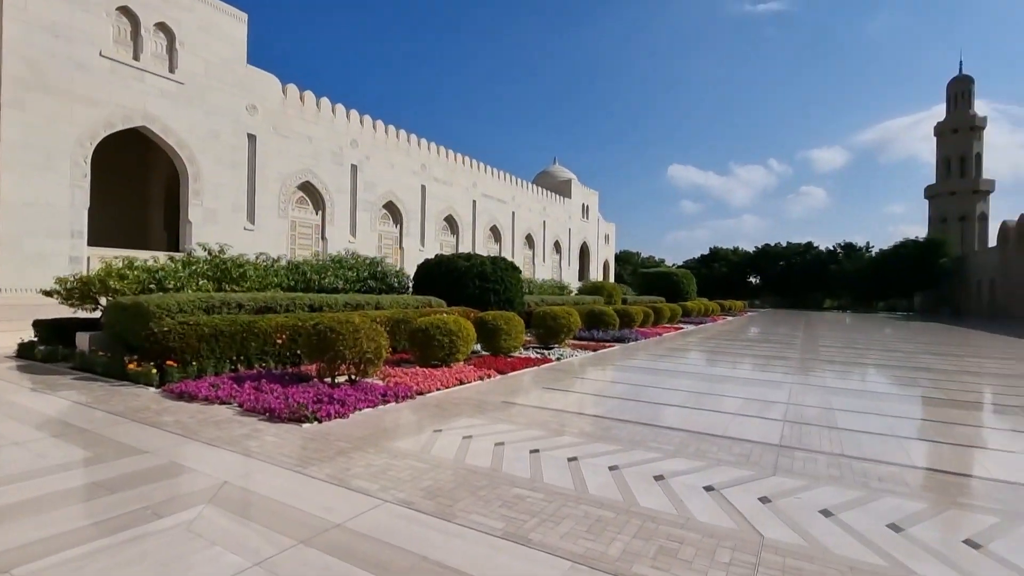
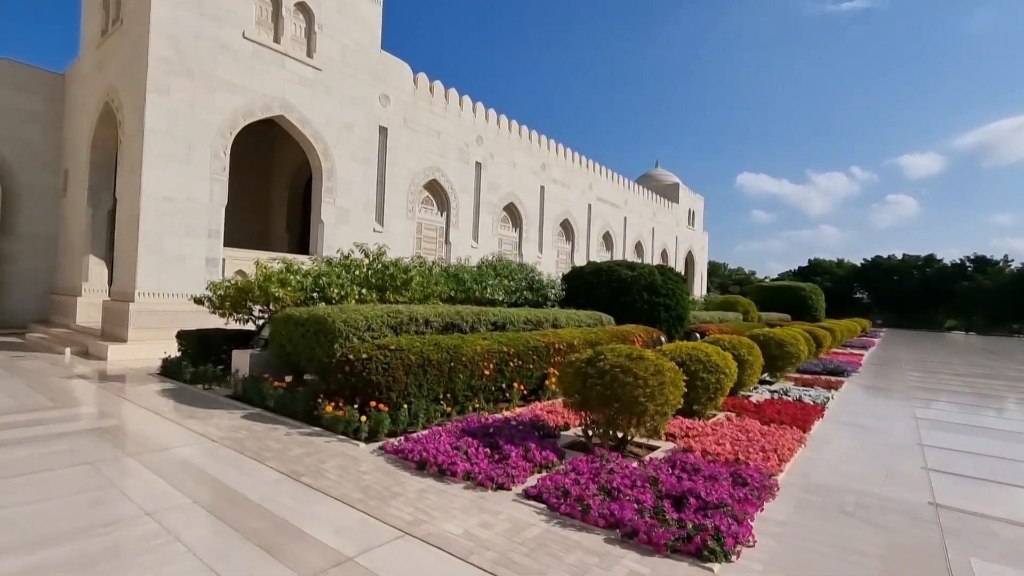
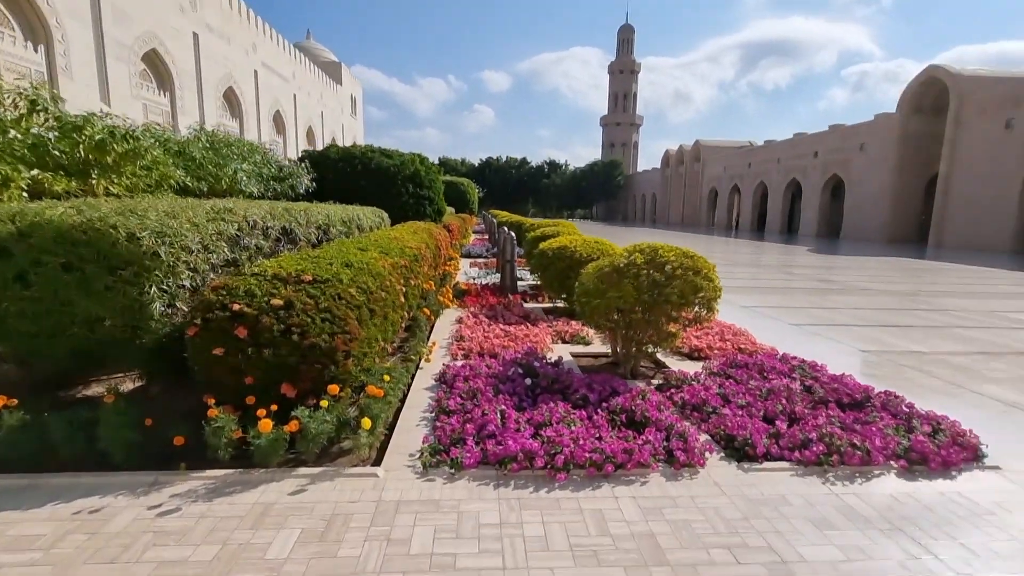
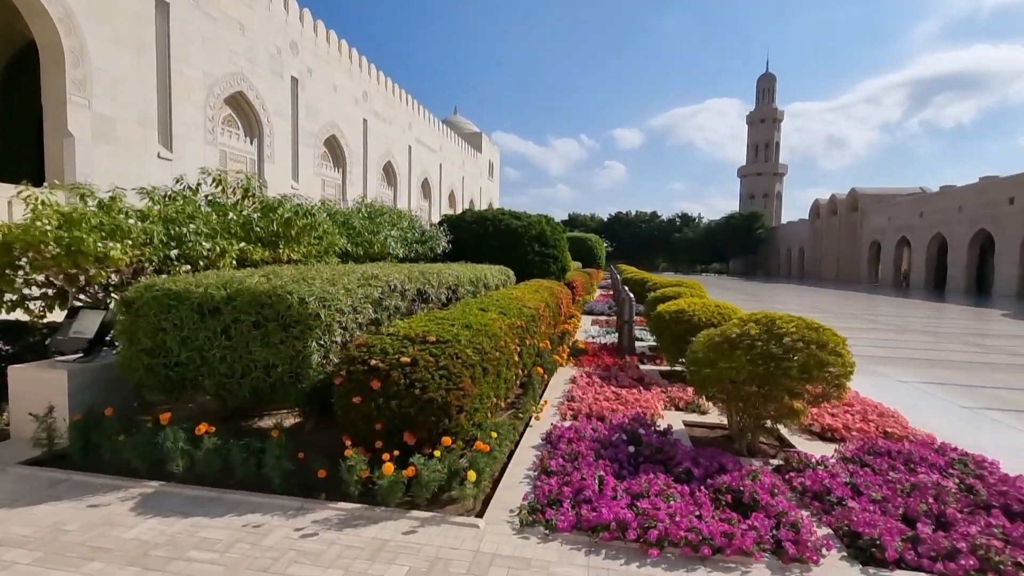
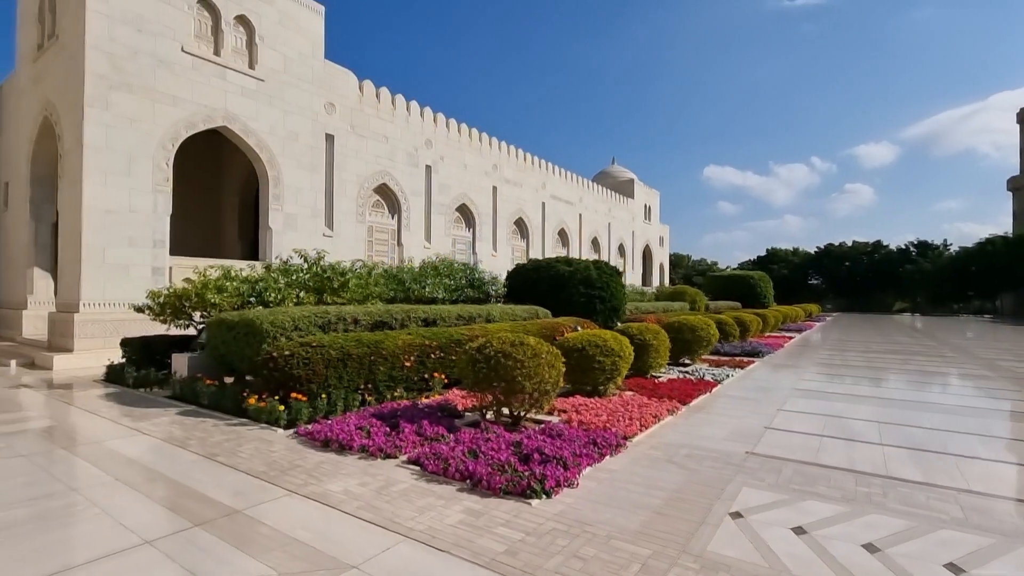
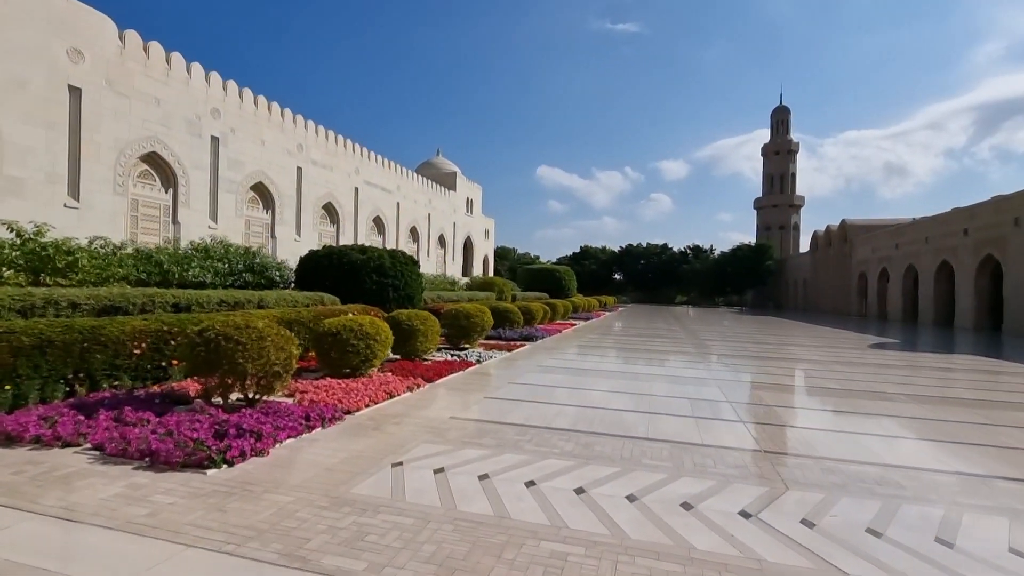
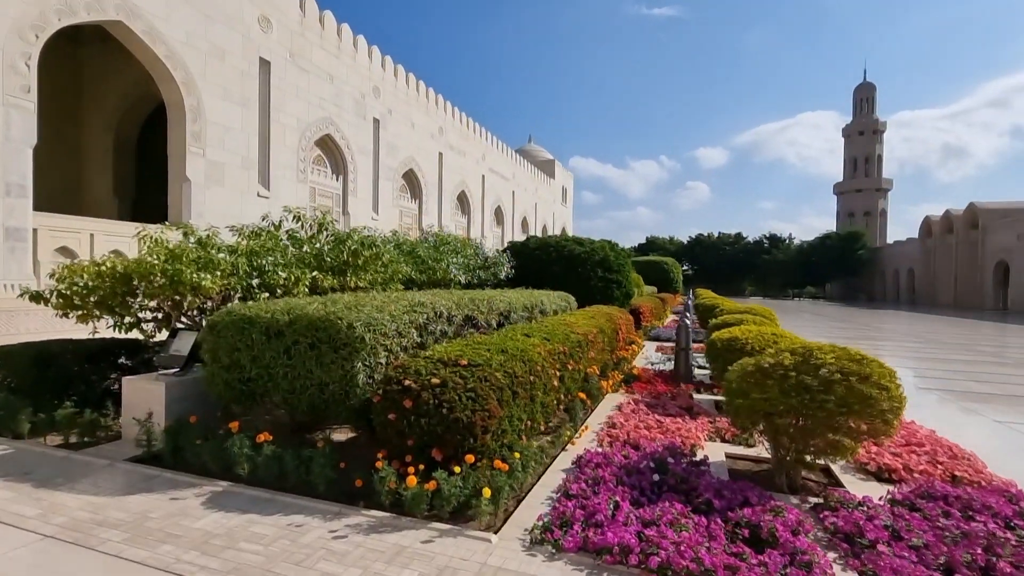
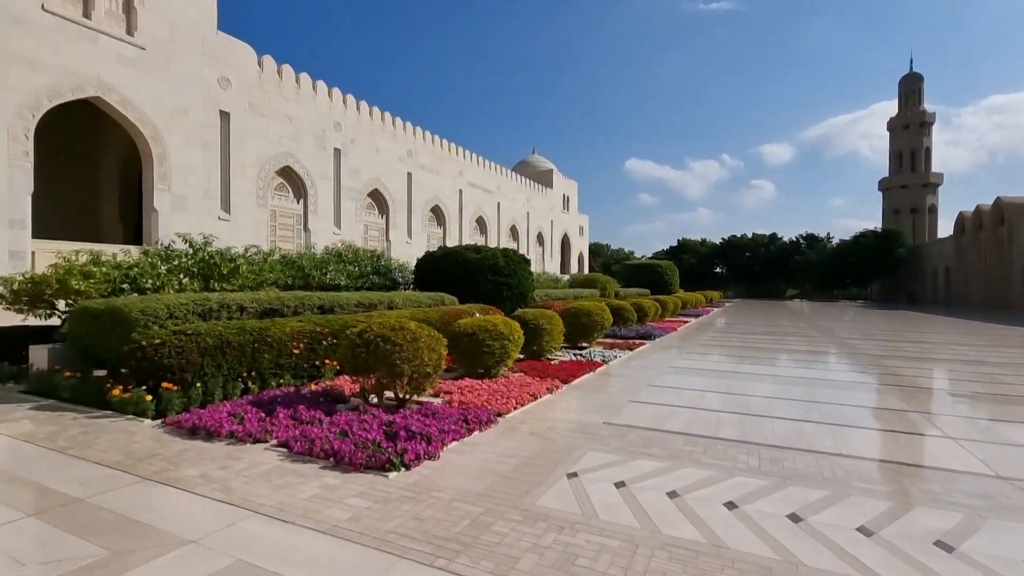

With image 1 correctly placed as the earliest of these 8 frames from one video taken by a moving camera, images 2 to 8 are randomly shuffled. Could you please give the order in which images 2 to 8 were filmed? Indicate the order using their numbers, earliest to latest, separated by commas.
6, 8, 5, 2, 7, 4, 3
